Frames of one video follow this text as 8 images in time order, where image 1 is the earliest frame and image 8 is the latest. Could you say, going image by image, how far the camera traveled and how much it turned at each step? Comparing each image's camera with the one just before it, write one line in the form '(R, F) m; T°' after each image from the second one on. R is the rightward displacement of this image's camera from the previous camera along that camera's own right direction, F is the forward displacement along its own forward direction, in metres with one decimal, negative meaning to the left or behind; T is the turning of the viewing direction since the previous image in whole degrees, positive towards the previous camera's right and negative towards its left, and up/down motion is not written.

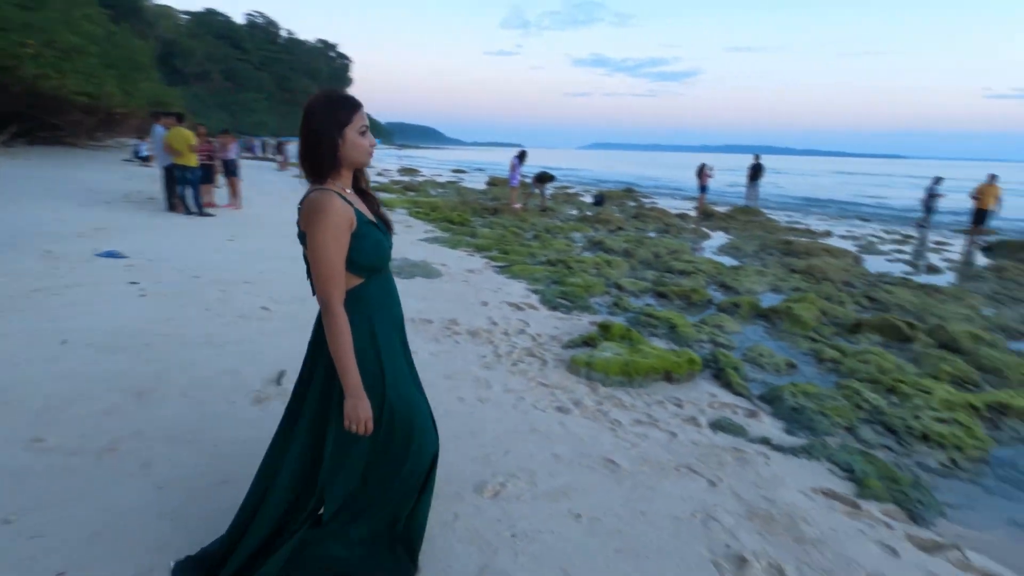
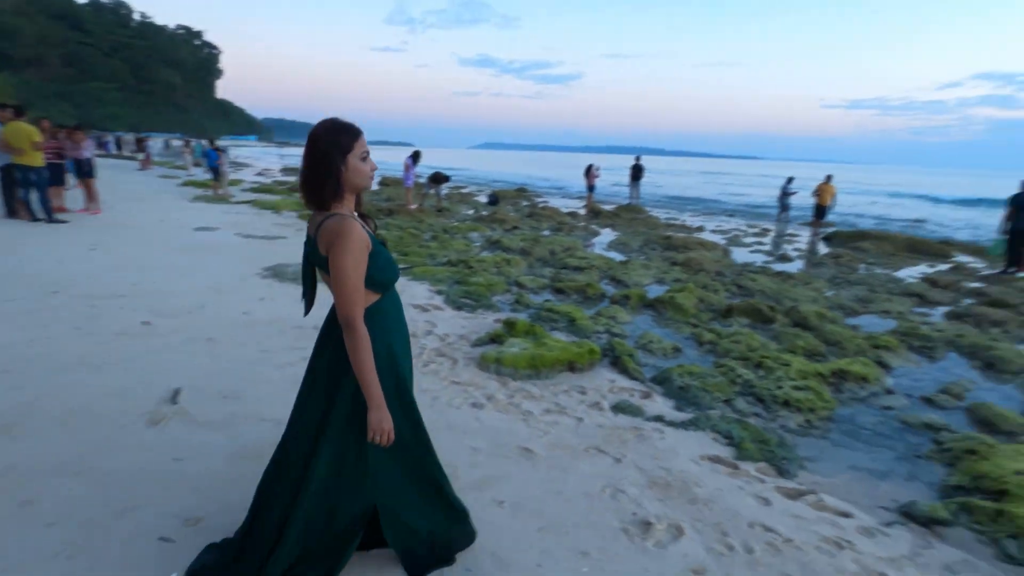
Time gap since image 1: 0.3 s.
(-0.4, -0.4) m; +11°
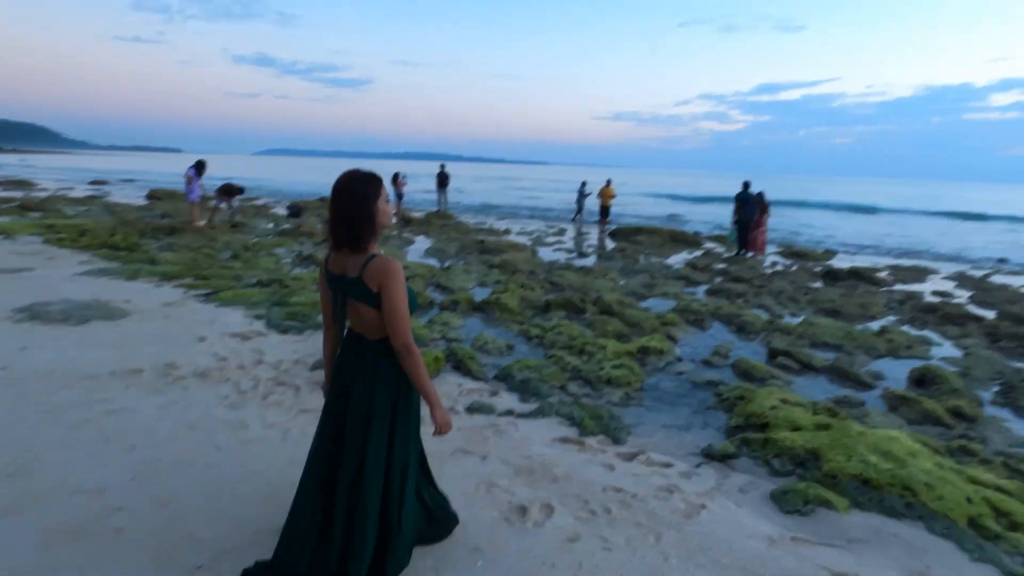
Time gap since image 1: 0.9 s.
(-1.1, -0.4) m; +20°
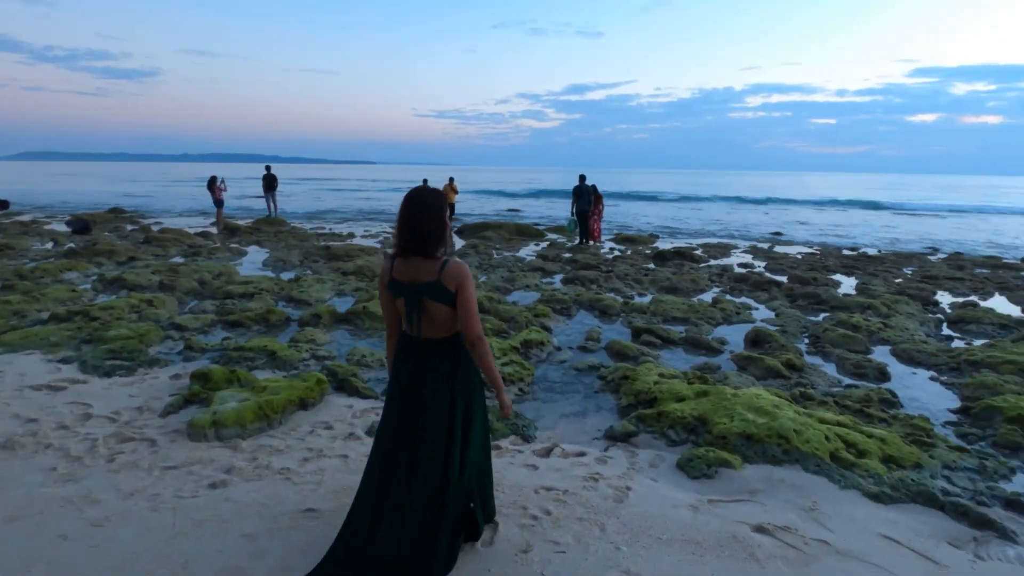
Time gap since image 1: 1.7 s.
(+0.9, +0.9) m; -24°
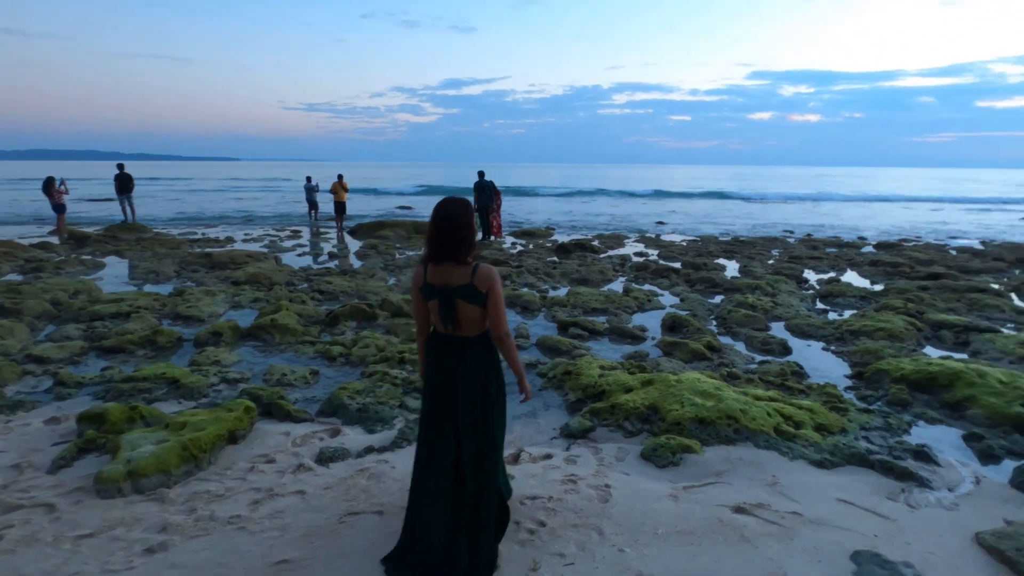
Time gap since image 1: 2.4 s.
(-0.7, +0.3) m; +12°
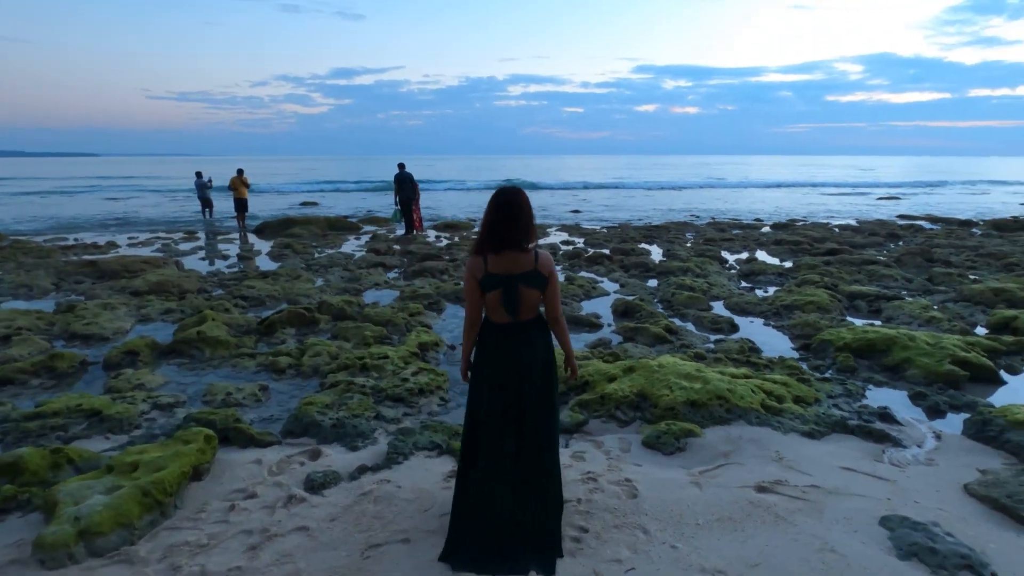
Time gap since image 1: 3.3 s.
(-0.9, +0.4) m; +10°
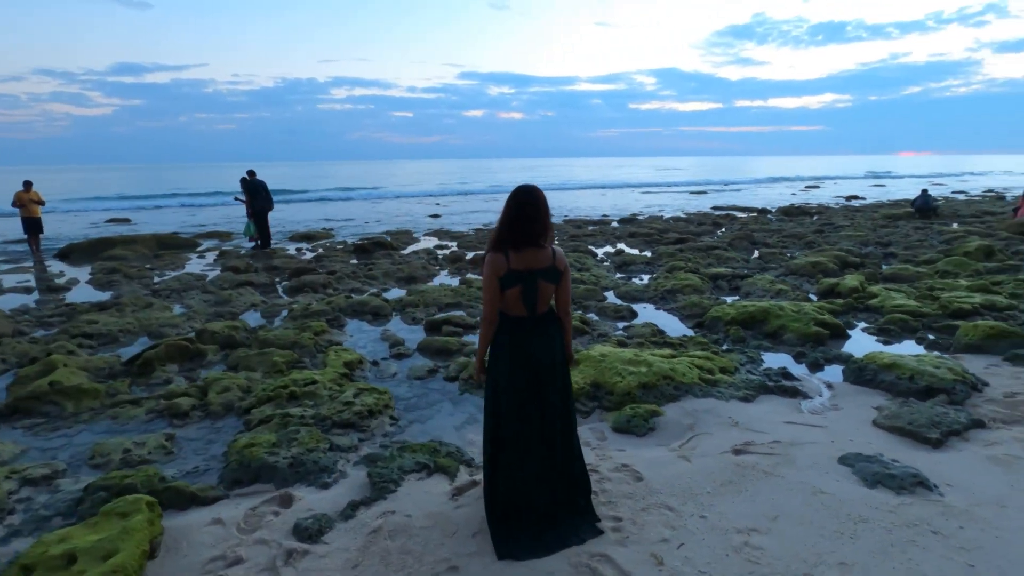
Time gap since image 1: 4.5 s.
(-1.2, +0.2) m; +16°
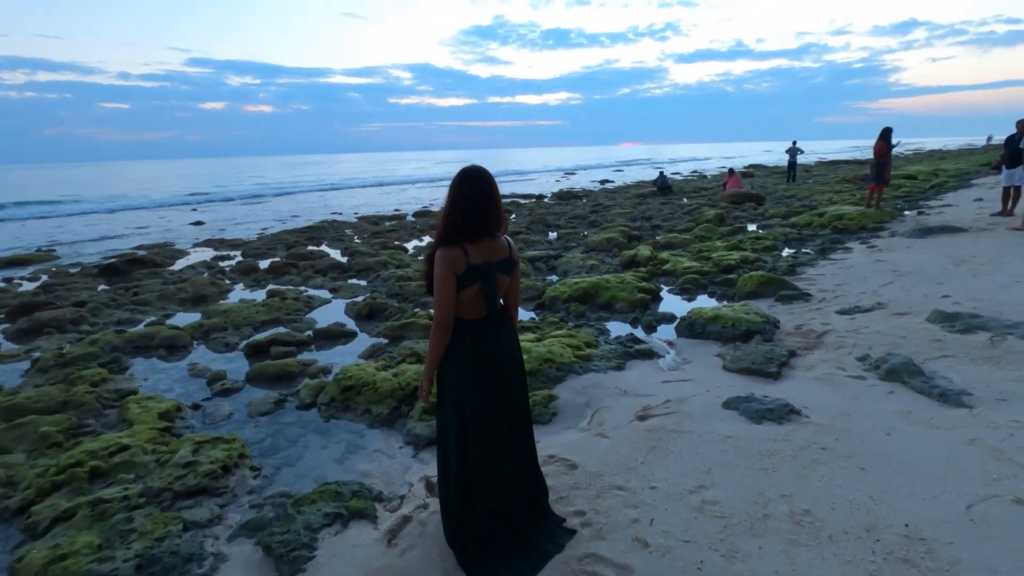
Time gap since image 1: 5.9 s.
(-0.9, +0.6) m; +23°
